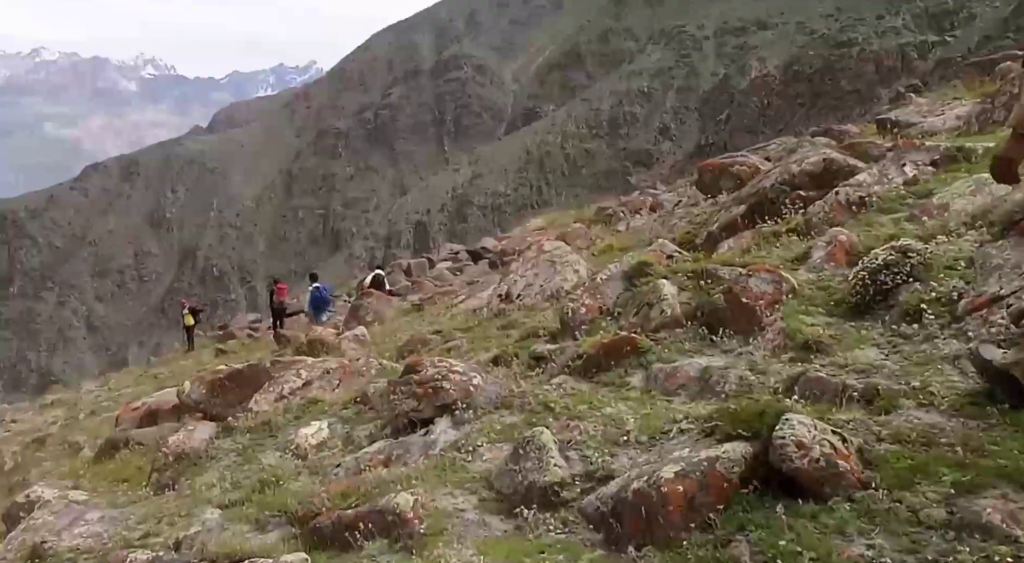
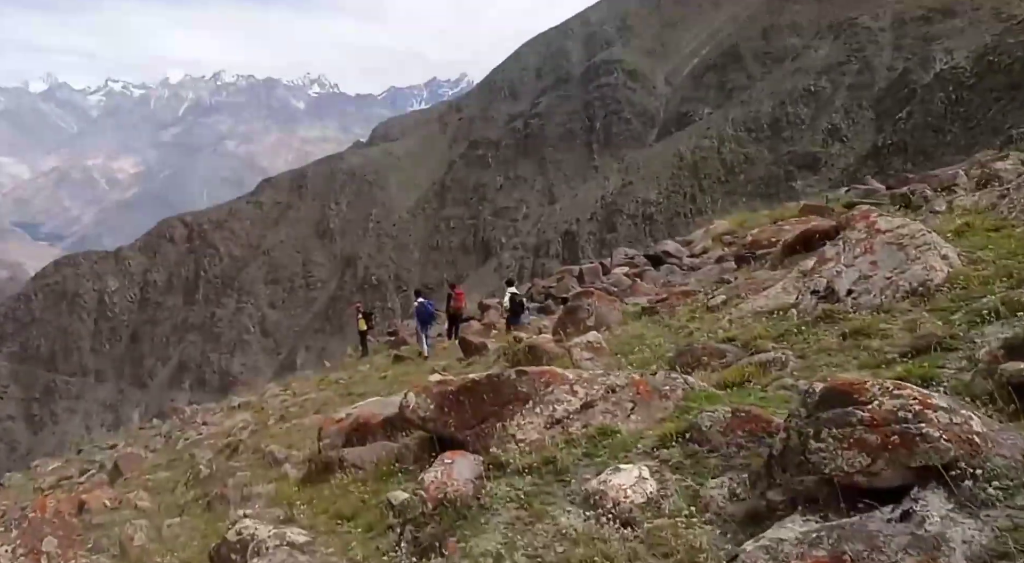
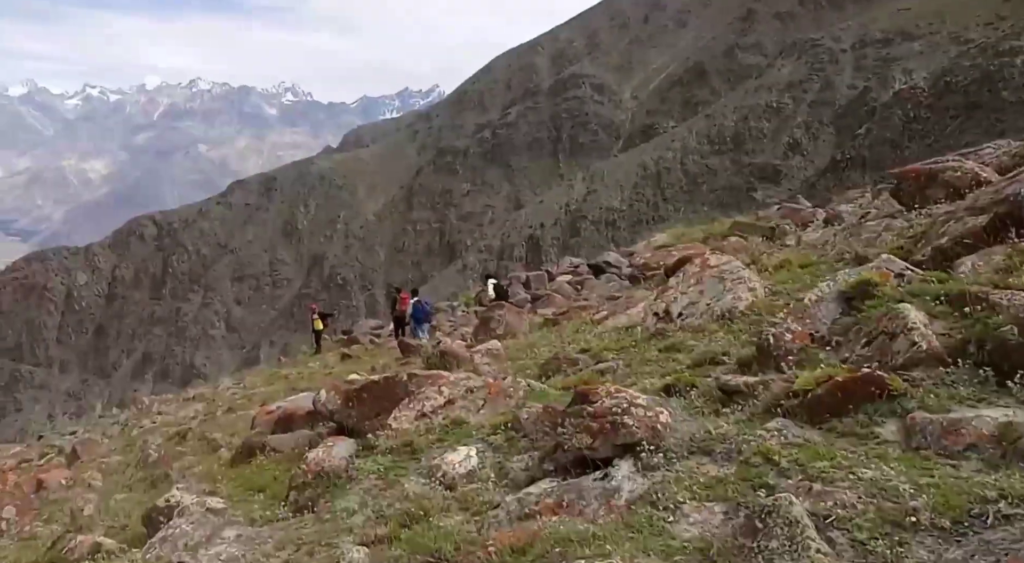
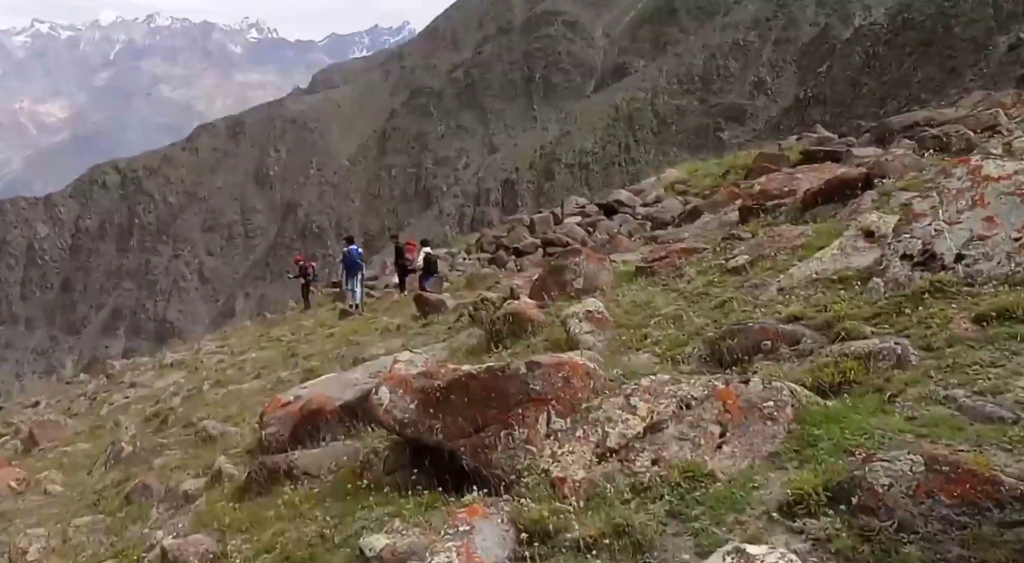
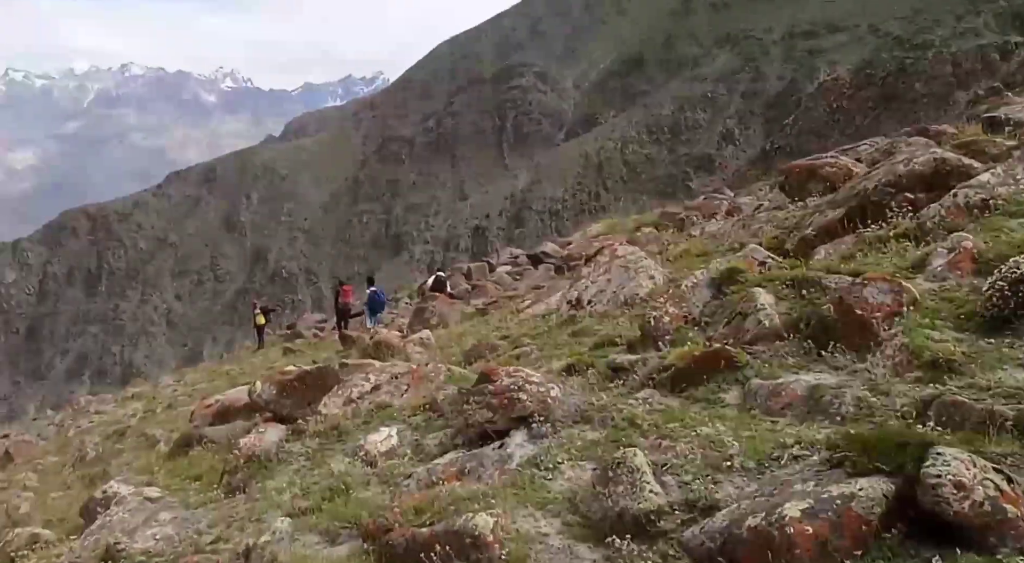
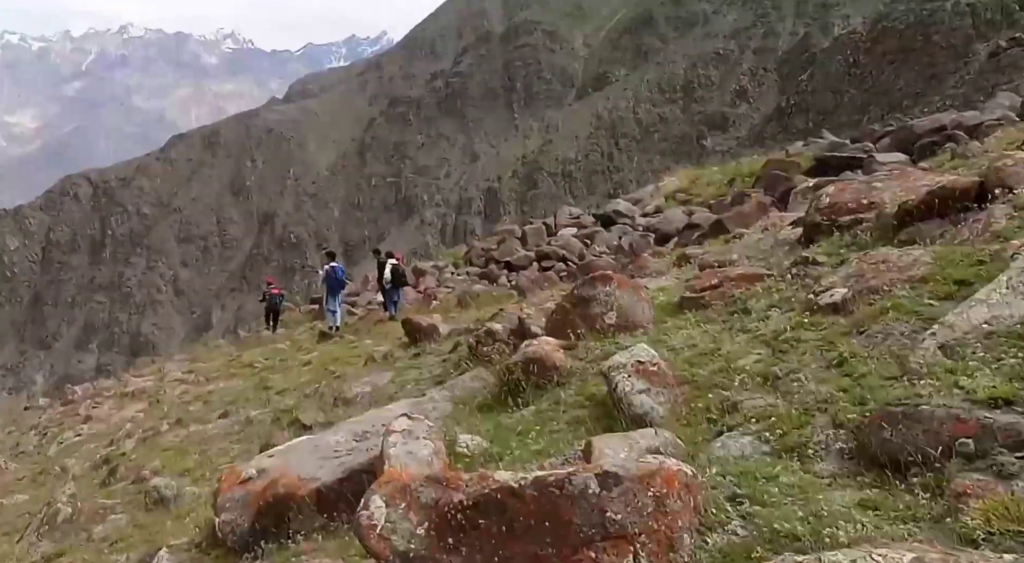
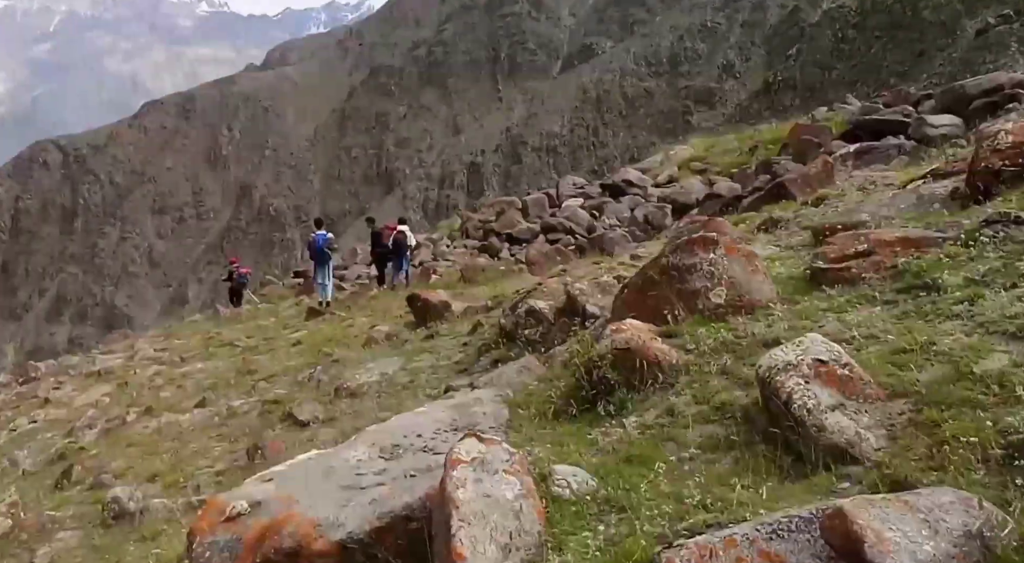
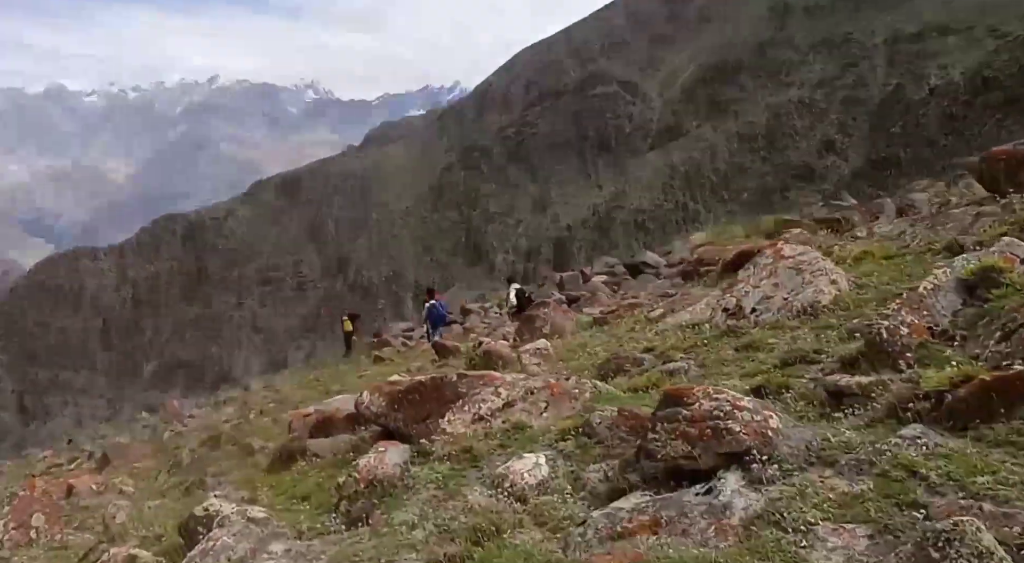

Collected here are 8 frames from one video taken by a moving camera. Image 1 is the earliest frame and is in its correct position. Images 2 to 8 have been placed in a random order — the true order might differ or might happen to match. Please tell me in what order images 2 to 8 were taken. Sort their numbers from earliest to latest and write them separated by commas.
5, 3, 8, 2, 4, 6, 7
